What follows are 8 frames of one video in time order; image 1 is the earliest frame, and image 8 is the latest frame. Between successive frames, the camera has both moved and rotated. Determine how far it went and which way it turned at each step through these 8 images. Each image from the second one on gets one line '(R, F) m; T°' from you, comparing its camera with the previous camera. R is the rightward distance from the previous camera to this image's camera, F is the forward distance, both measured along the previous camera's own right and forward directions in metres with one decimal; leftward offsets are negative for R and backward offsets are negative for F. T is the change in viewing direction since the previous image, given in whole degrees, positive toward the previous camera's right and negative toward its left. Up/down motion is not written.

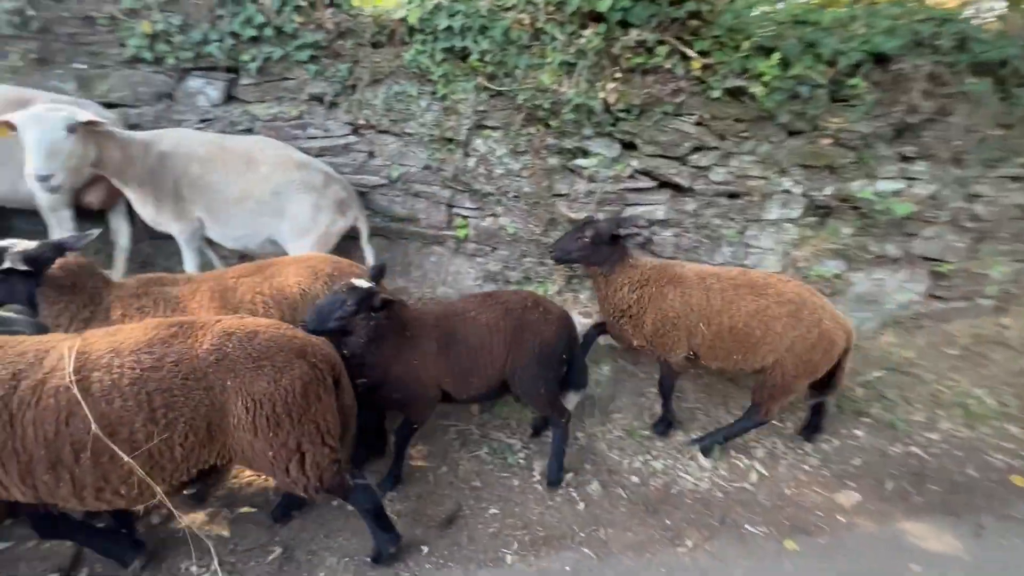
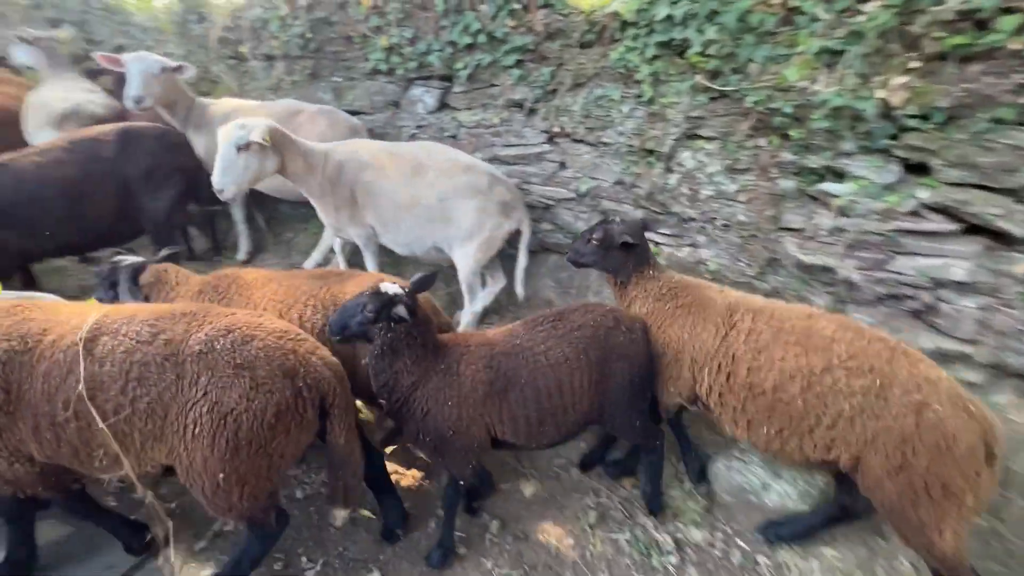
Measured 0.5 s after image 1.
(+0.1, +0.6) m; -25°
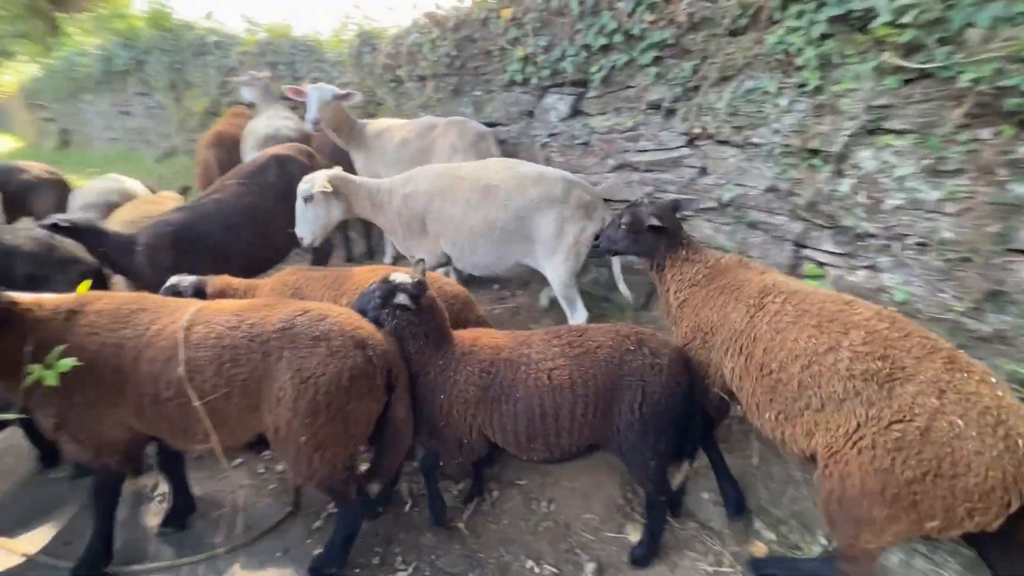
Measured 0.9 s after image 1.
(+0.2, +0.2) m; -18°
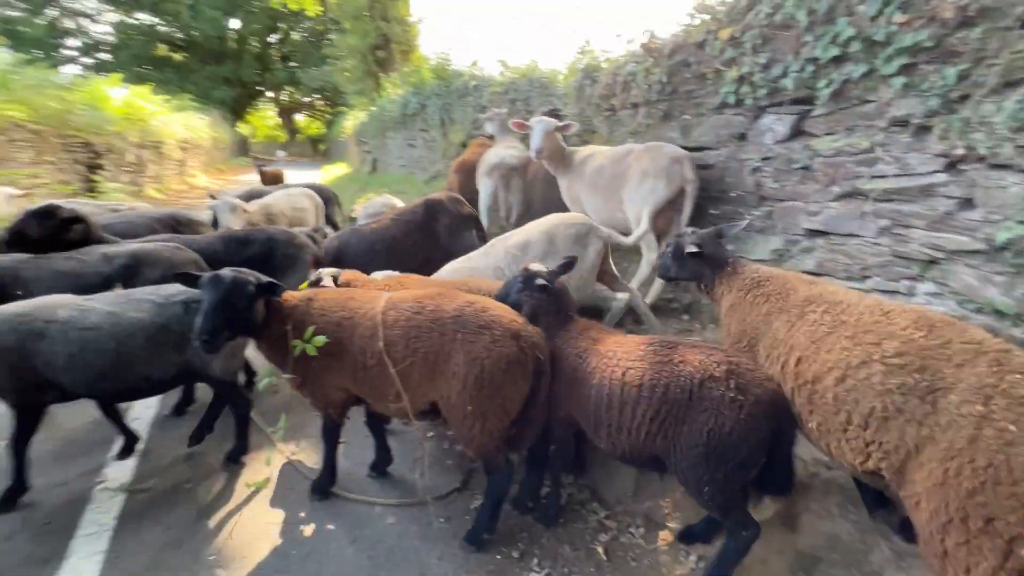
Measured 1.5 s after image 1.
(+0.3, 0.0) m; -26°
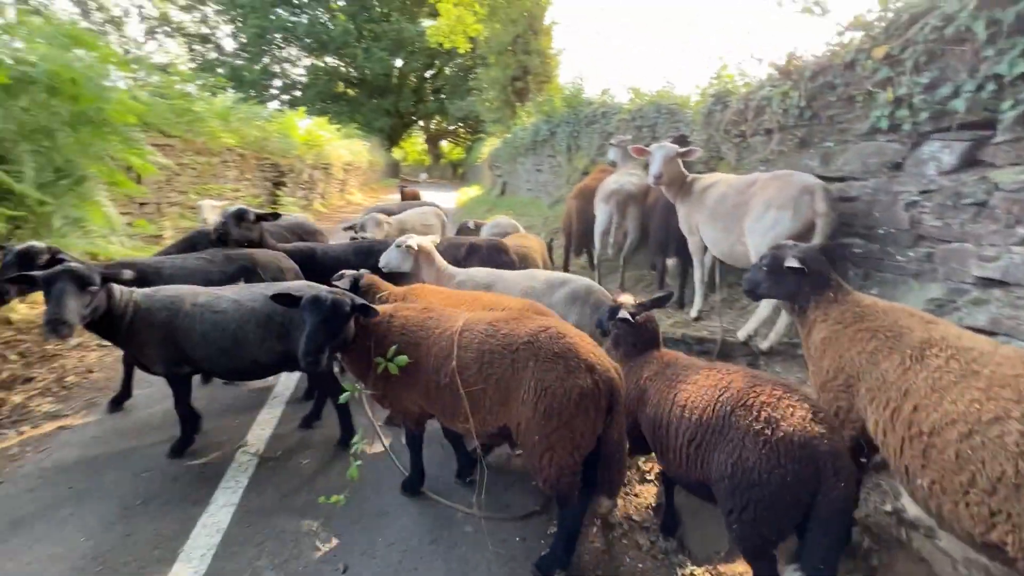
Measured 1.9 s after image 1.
(+0.1, 0.0) m; -15°
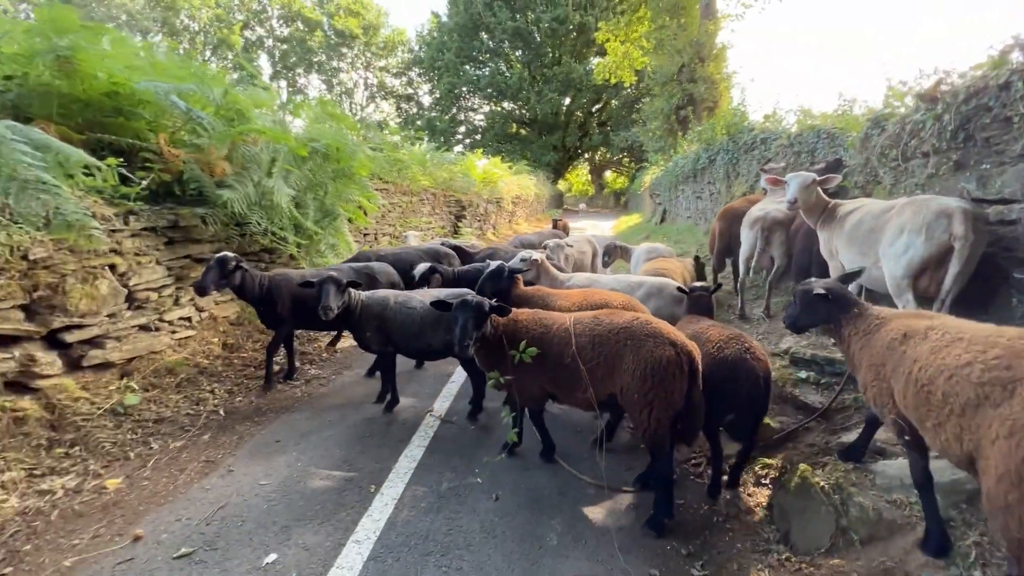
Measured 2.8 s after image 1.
(+0.3, -0.8) m; -19°
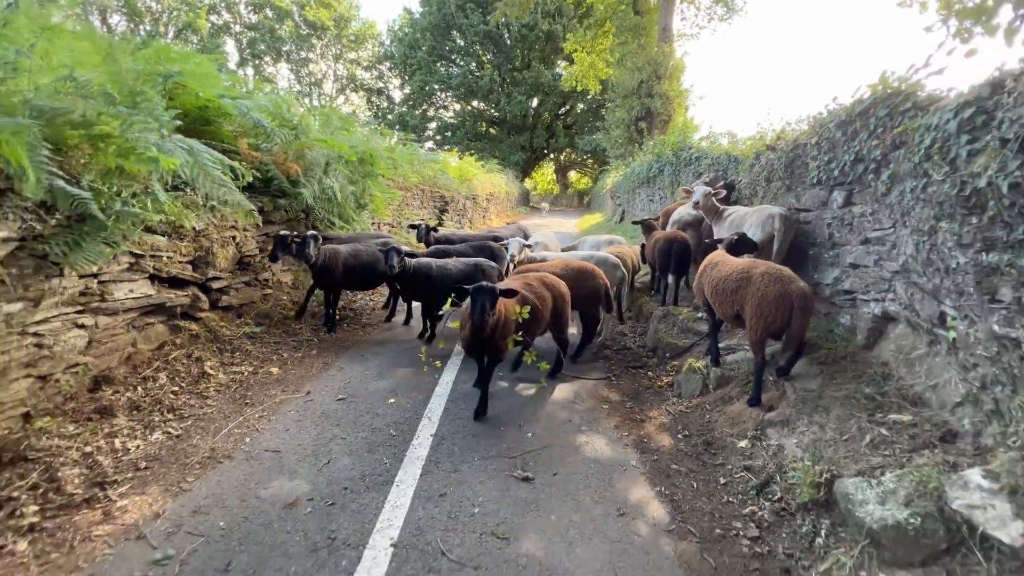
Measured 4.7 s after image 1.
(-0.6, -2.3) m; +5°
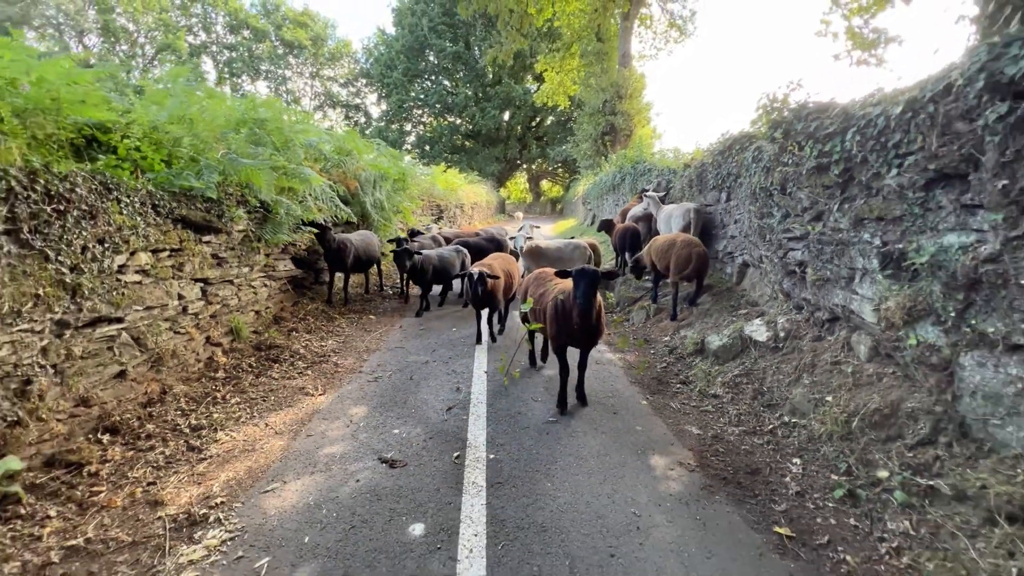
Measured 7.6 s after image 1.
(-0.7, -3.1) m; +3°
